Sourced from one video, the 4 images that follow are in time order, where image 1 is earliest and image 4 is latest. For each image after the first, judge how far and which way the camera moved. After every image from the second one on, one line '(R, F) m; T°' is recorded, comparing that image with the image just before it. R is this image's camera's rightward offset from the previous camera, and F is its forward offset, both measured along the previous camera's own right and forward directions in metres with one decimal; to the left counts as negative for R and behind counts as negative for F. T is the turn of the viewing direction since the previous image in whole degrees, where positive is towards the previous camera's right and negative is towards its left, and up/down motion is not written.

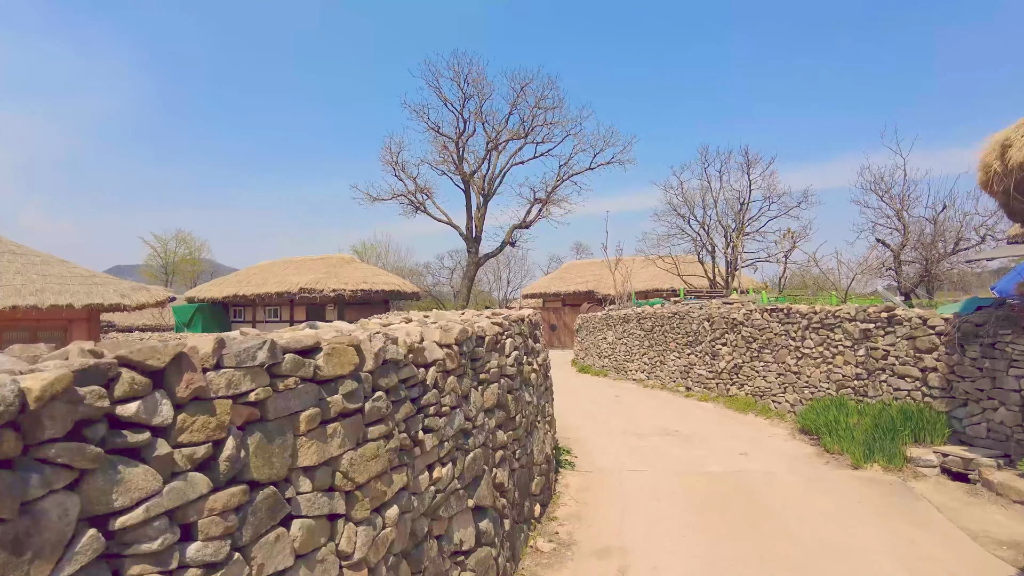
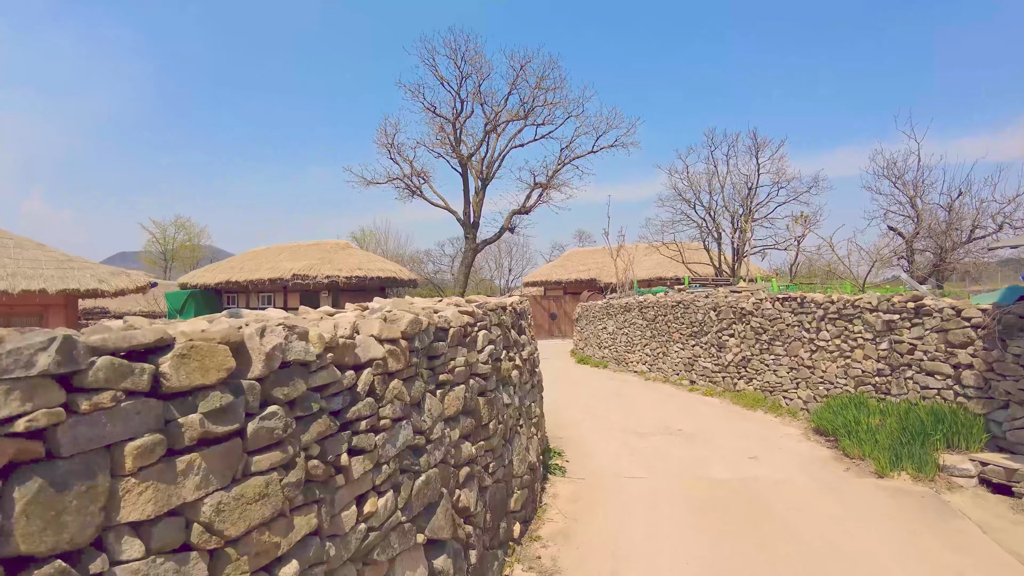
(+0.2, +0.8) m; 0°
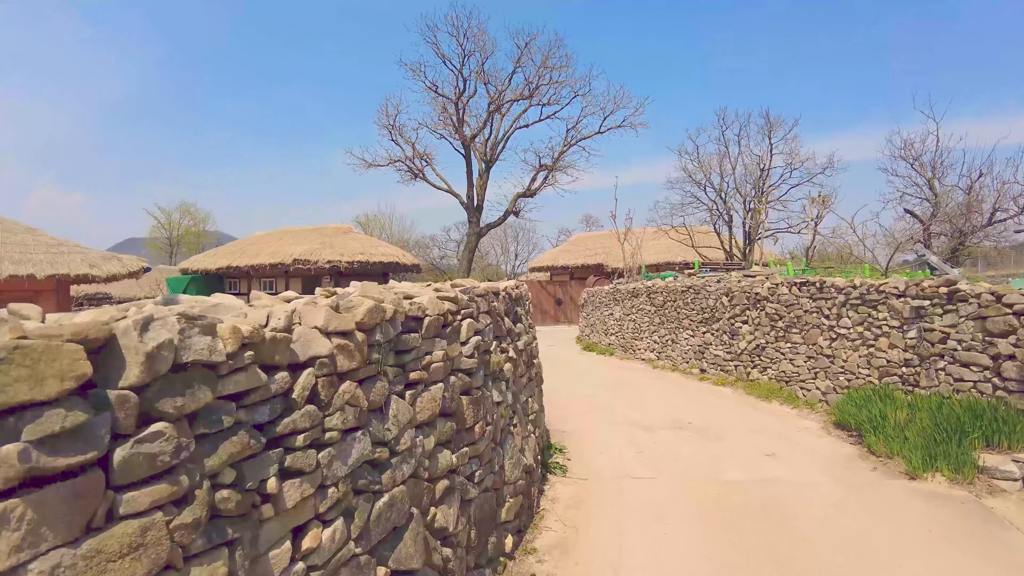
(+0.1, +0.6) m; -1°
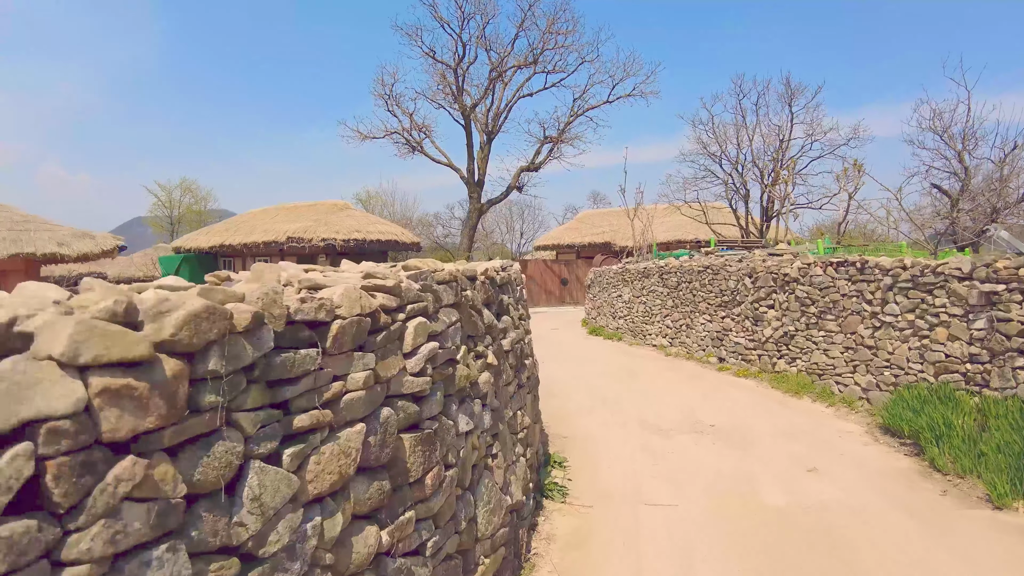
(+0.2, +1.2) m; -1°
